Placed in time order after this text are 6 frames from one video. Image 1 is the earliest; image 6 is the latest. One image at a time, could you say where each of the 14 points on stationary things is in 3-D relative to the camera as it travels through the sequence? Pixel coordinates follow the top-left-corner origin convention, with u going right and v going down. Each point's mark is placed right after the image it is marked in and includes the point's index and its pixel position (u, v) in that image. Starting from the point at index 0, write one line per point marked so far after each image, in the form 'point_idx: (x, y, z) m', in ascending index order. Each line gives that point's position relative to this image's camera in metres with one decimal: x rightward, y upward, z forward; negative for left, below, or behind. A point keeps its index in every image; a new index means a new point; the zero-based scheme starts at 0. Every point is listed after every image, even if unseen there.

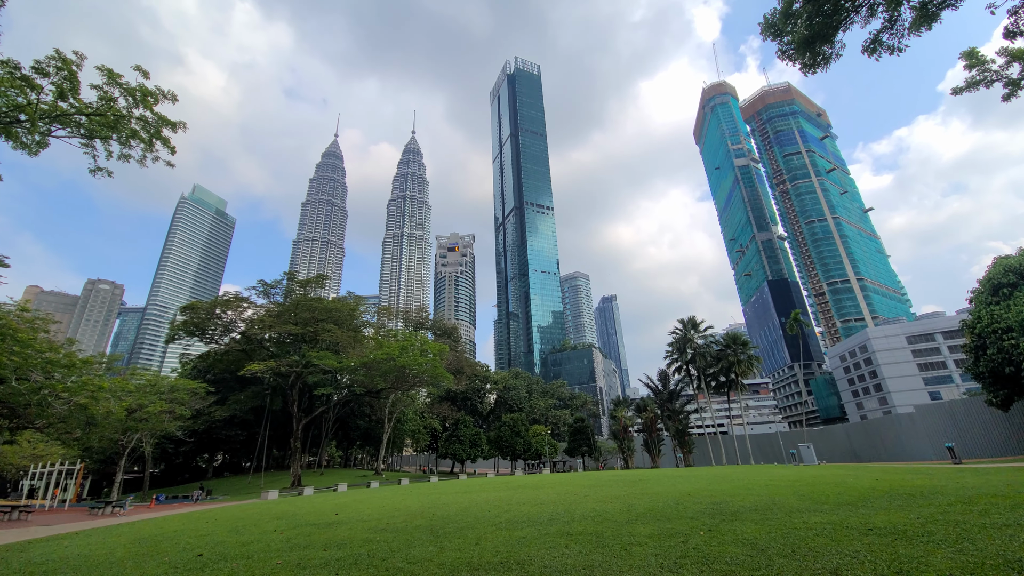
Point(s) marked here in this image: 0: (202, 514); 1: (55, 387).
0: (-9.8, -7.1, +14.2) m
1: (-15.4, -3.3, +15.4) m
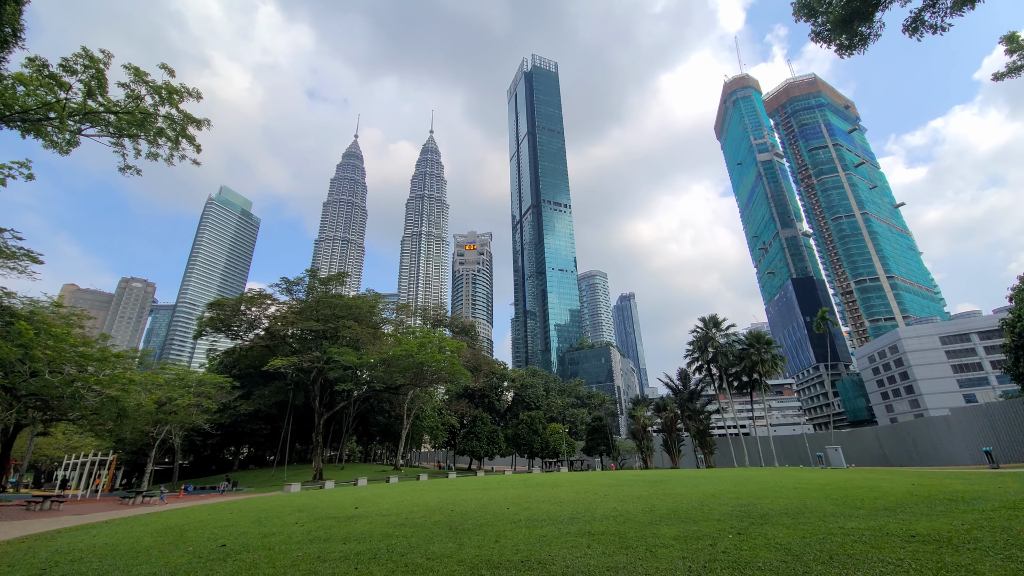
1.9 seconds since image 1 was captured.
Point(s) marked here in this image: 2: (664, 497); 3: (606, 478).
0: (-9.2, -7.0, +14.5) m
1: (-14.8, -3.2, +15.8) m
2: (+3.6, -4.9, +10.6) m
3: (+3.8, -7.8, +18.4) m
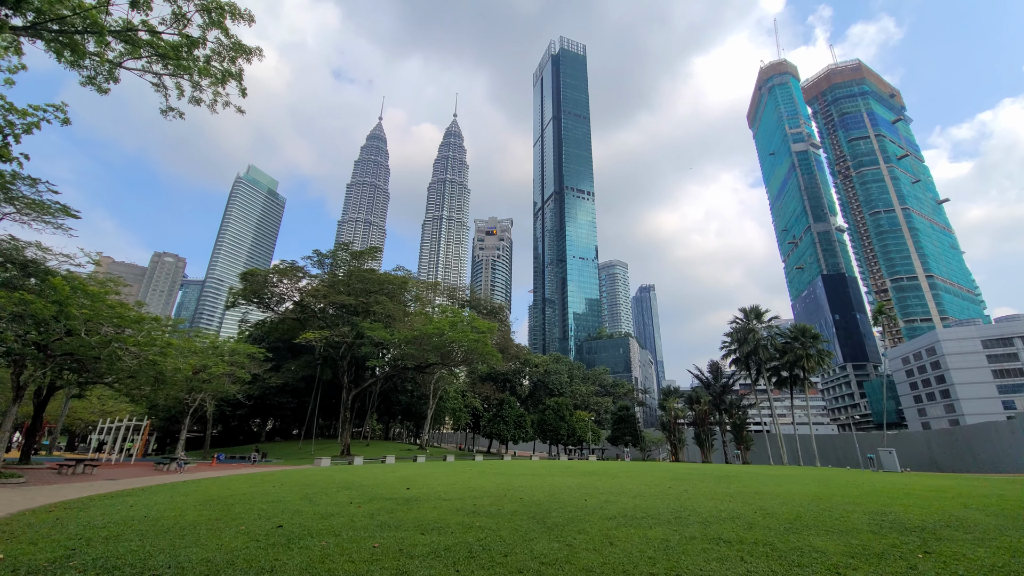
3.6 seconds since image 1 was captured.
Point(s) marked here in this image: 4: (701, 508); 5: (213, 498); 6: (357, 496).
0: (-7.6, -5.8, +13.7) m
1: (-12.9, -1.7, +15.1) m
2: (+5.2, -4.3, +9.3) m
3: (+5.6, -6.9, +17.1) m
4: (+3.3, -3.9, +7.9) m
5: (-6.3, -4.4, +9.5) m
6: (-3.2, -4.4, +9.4) m
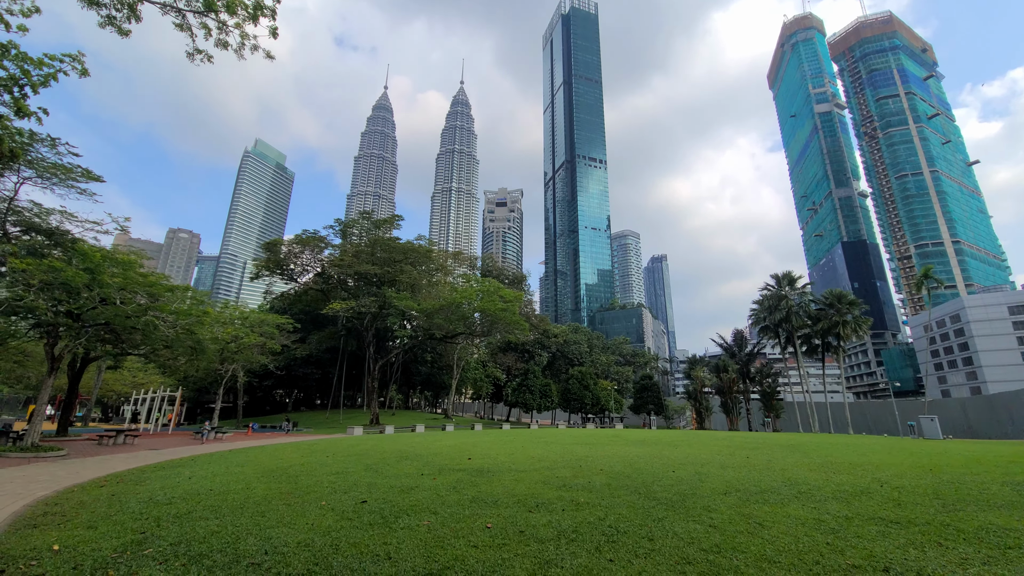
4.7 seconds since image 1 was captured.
0: (-6.0, -4.7, +13.3) m
1: (-11.3, -0.6, +14.6) m
2: (+6.6, -3.4, +8.5) m
3: (+7.2, -5.5, +16.4) m
4: (+4.8, -3.1, +7.2) m
5: (-4.8, -3.6, +9.0) m
6: (-1.7, -3.5, +8.9) m
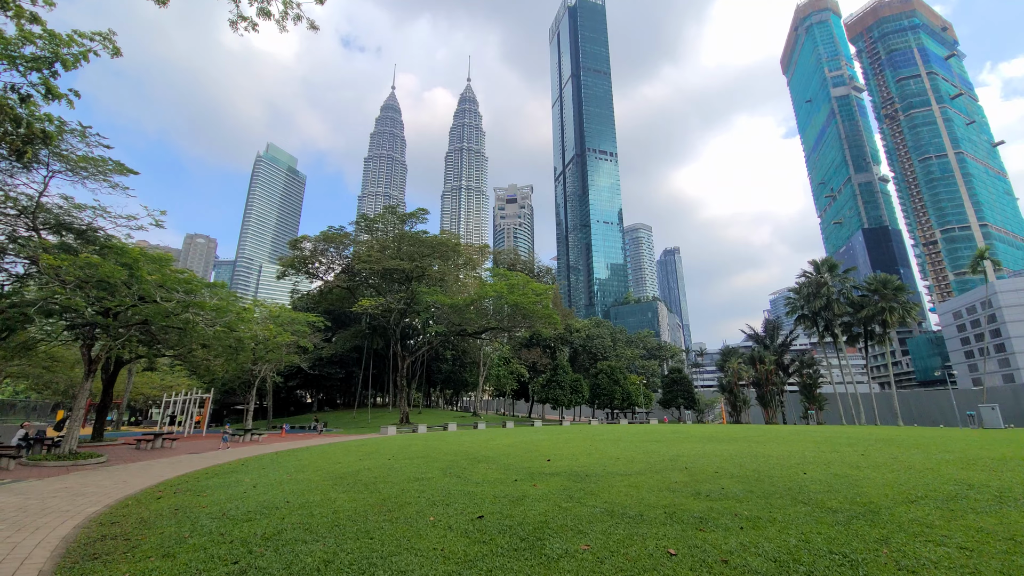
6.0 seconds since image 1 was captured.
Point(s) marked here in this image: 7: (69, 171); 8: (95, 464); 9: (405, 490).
0: (-4.2, -4.5, +12.4) m
1: (-9.6, -0.5, +13.8) m
2: (+8.3, -2.9, +7.3) m
3: (+9.1, -4.9, +15.3) m
4: (+6.4, -2.6, +6.1) m
5: (-3.1, -3.4, +8.1) m
6: (0.0, -3.2, +7.9) m
7: (-13.3, +3.5, +13.5) m
8: (-12.0, -5.1, +13.0) m
9: (-1.6, -2.9, +6.5) m
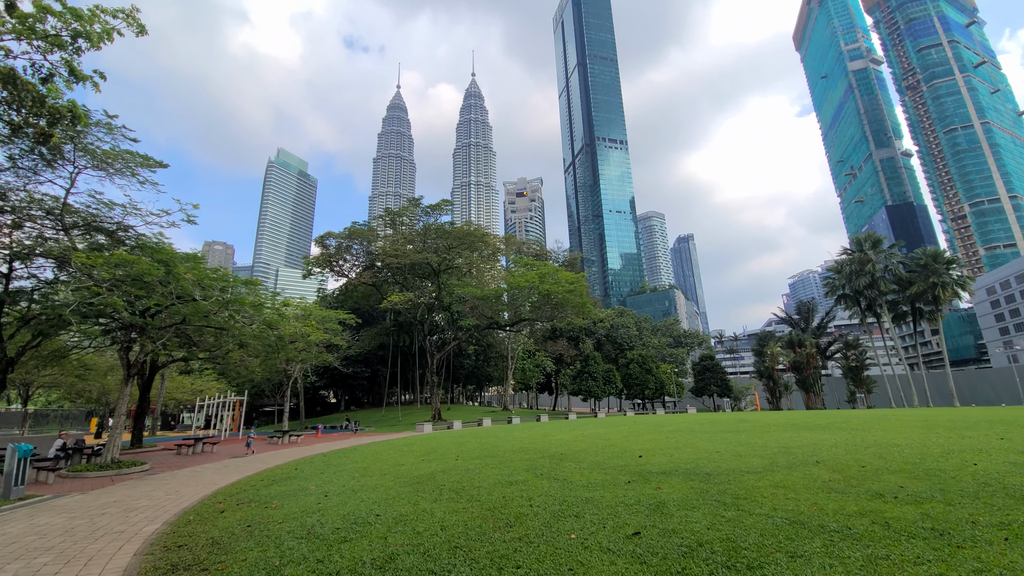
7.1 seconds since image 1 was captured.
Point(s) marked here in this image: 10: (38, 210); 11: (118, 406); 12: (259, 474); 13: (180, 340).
0: (-2.5, -4.2, +11.6) m
1: (-8.0, -0.4, +13.1) m
2: (+9.8, -2.1, +6.1) m
3: (+10.9, -4.1, +14.1) m
4: (+7.8, -2.0, +4.9) m
5: (-1.6, -3.1, +7.2) m
6: (+1.5, -2.8, +6.9) m
7: (-11.9, +3.5, +12.9) m
8: (-10.2, -5.1, +12.4) m
9: (-0.1, -2.6, +5.6) m
10: (-12.9, +2.2, +12.3) m
11: (-12.4, -3.7, +14.2) m
12: (-5.6, -4.1, +9.9) m
13: (-10.9, -1.7, +14.7) m
